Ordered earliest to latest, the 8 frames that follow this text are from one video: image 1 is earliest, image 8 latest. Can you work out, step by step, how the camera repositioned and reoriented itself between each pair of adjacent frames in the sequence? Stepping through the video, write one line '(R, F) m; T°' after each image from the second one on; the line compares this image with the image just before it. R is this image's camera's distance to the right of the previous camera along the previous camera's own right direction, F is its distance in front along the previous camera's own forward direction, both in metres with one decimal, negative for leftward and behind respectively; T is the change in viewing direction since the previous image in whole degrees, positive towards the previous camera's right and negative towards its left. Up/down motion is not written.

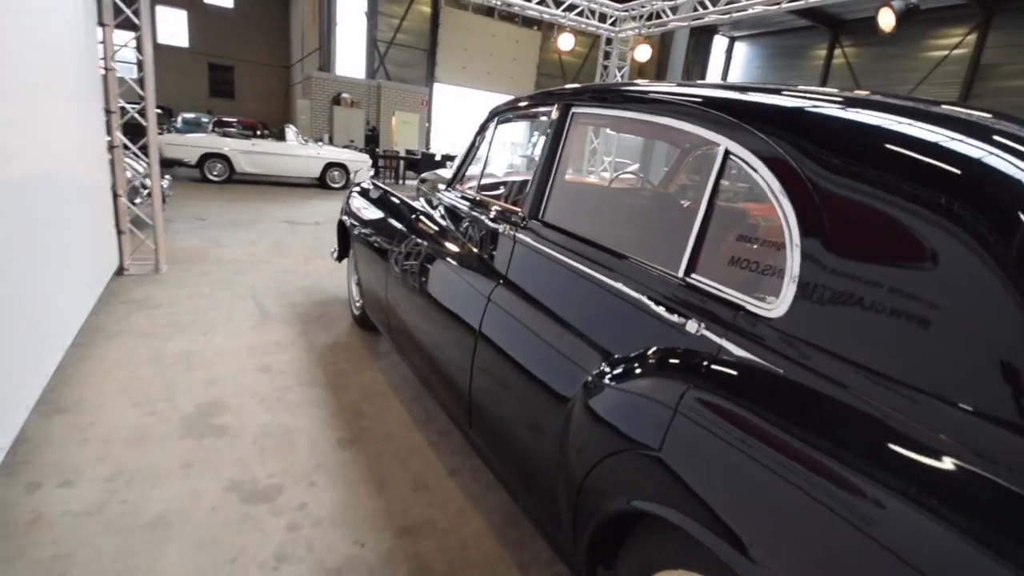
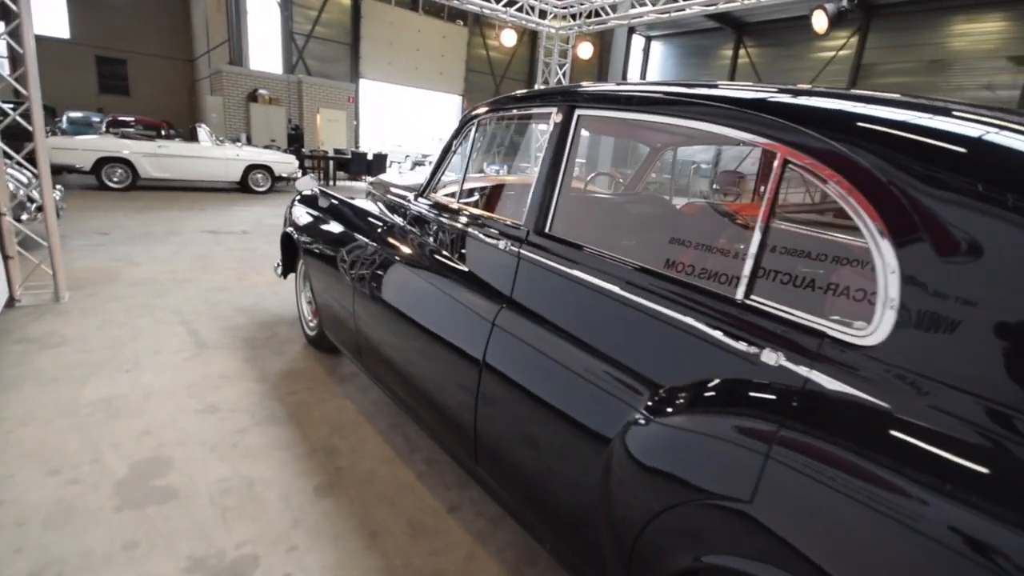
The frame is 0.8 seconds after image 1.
(-0.2, +0.2) m; +8°
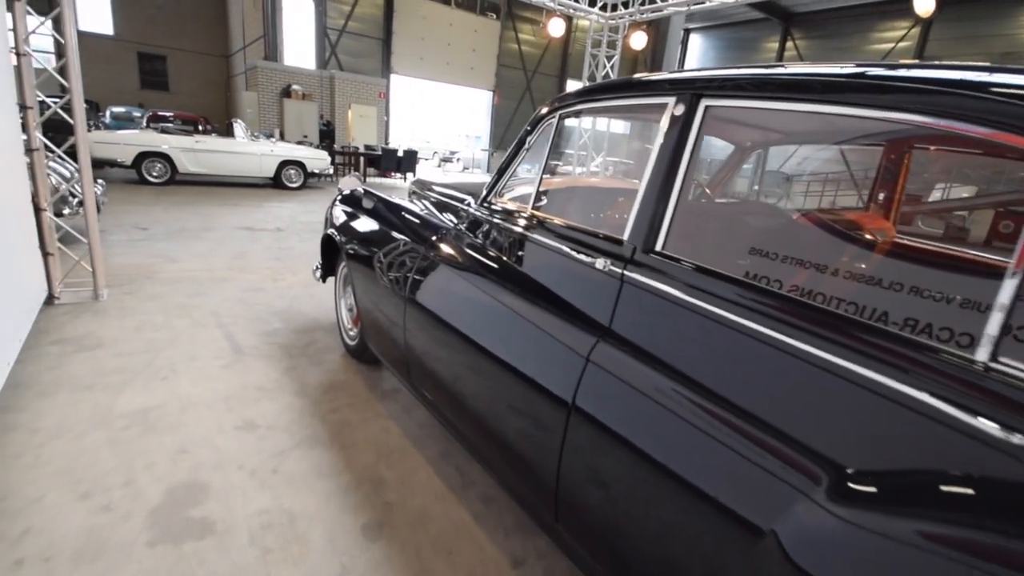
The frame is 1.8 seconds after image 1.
(-0.2, +0.2) m; -3°
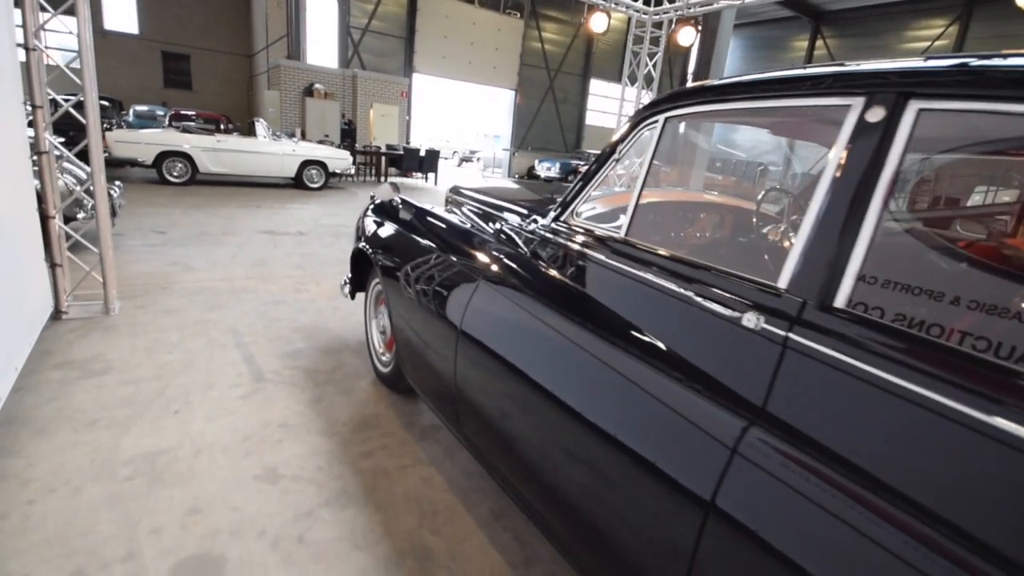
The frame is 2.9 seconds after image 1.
(-0.2, +0.3) m; -2°
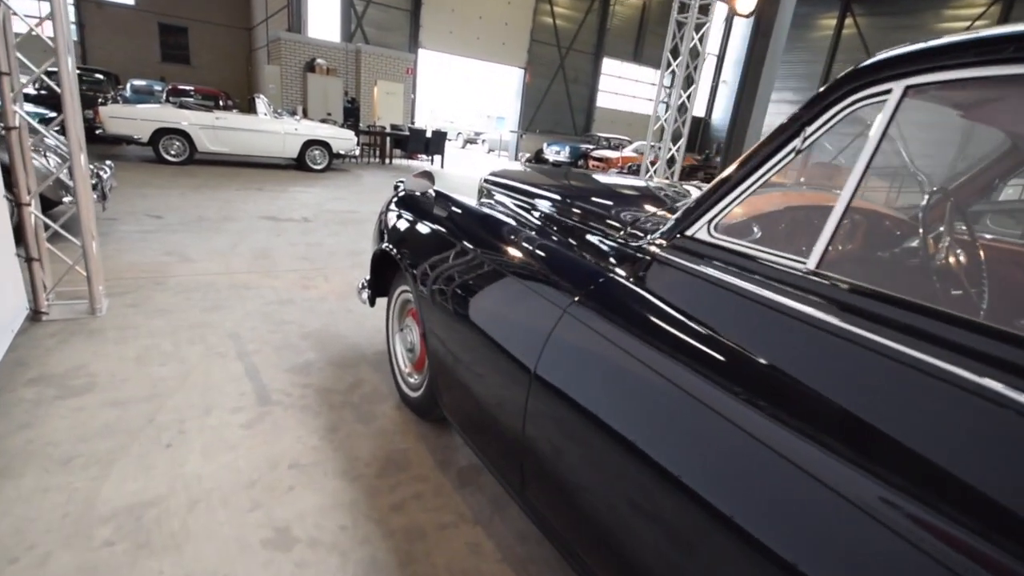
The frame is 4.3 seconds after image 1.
(-0.2, +0.4) m; 0°
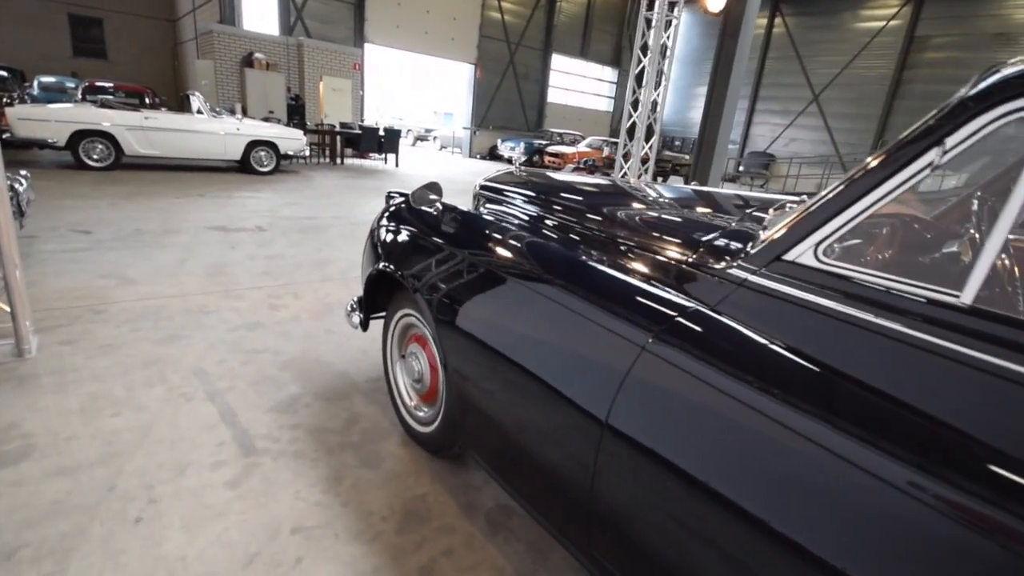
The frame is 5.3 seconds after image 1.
(-0.2, +0.2) m; +6°
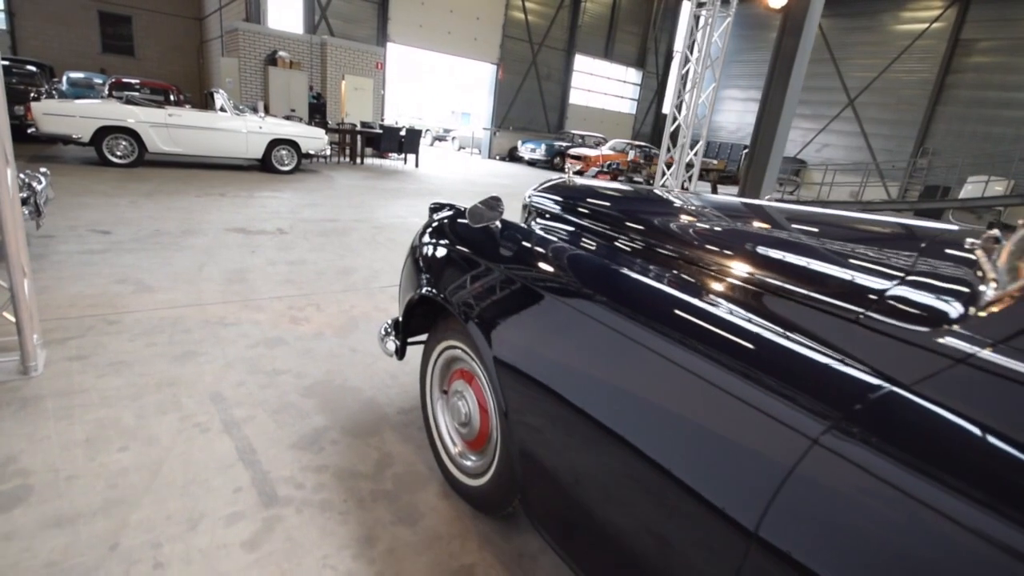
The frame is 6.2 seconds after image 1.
(-0.2, +0.2) m; -2°
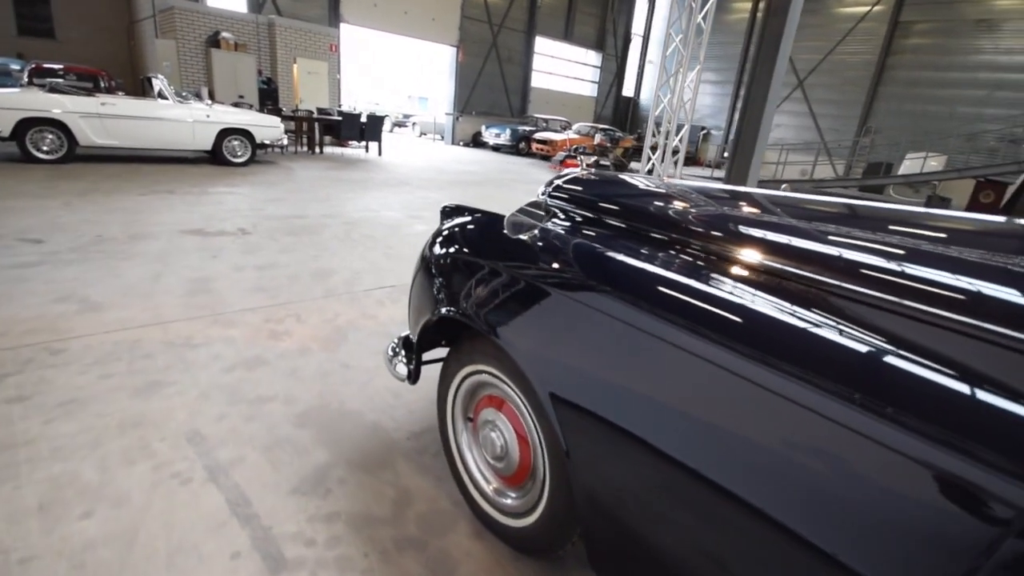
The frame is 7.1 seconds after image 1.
(-0.2, +0.2) m; +4°
